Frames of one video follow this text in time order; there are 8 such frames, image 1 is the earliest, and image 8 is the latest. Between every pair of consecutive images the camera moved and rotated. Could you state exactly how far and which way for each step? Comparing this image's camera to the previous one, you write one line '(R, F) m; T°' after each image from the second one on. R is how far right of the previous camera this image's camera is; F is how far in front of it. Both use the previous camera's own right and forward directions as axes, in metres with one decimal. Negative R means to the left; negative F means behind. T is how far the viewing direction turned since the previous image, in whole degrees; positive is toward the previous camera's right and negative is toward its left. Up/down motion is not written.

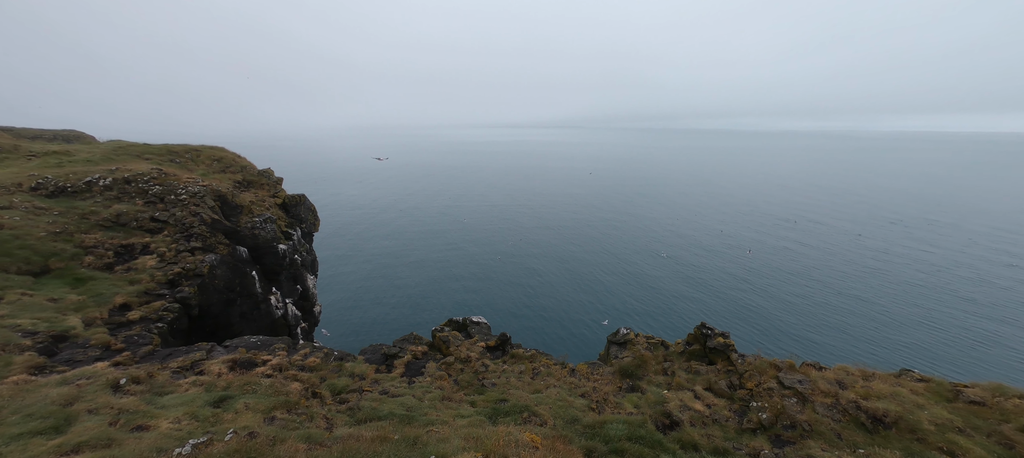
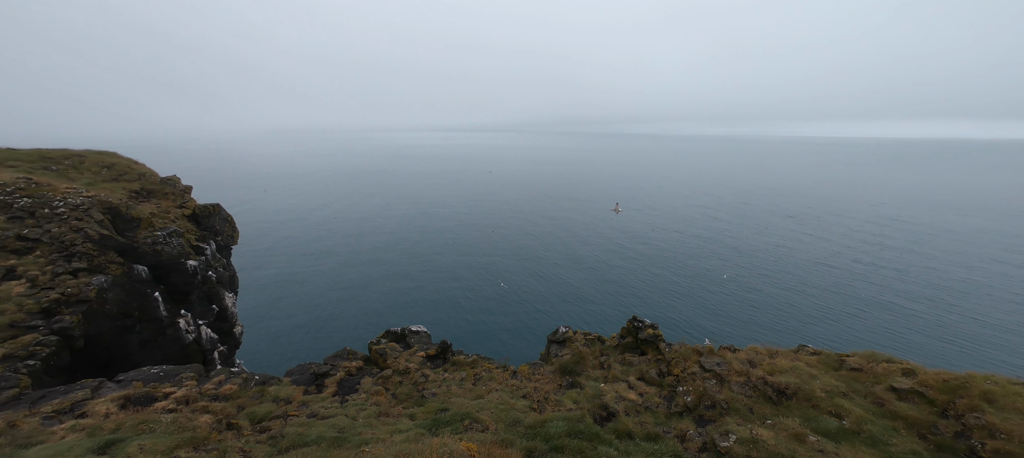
(+0.2, 0.0) m; +9°
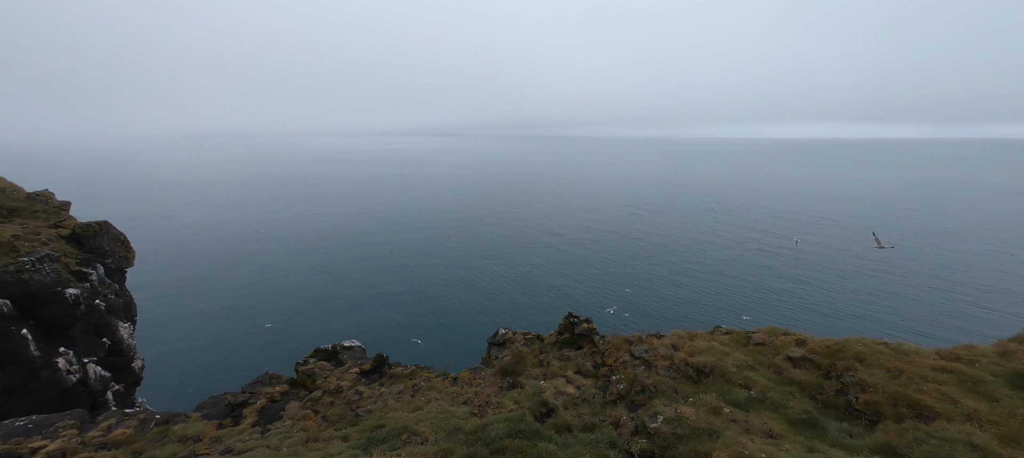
(+0.3, 0.0) m; +9°
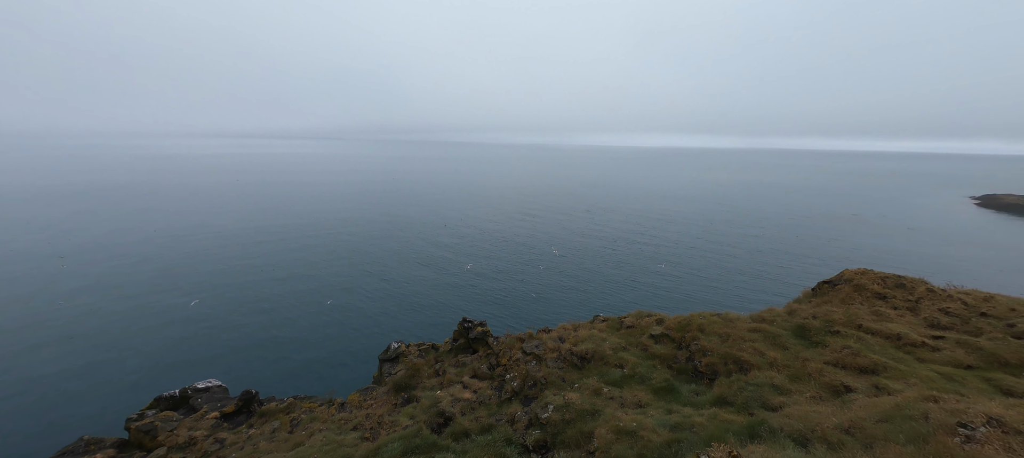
(+0.2, -0.2) m; +16°
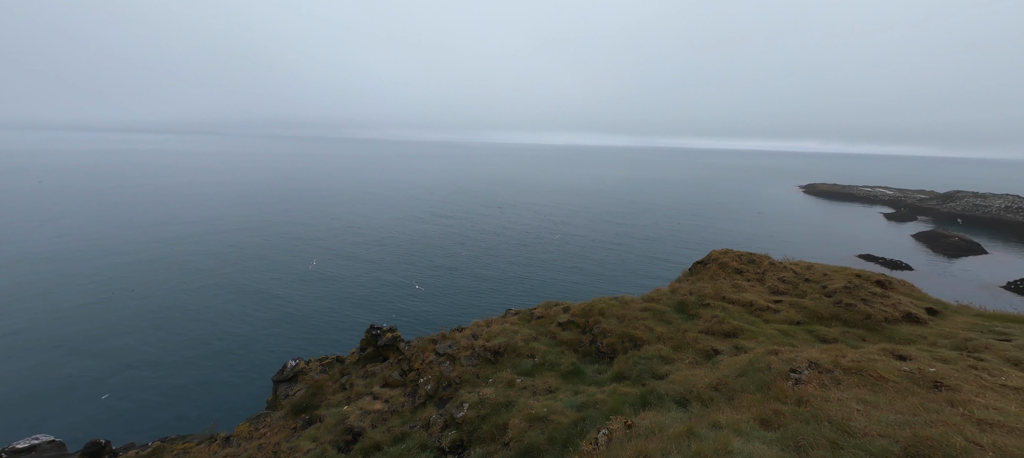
(+0.2, -0.1) m; +13°
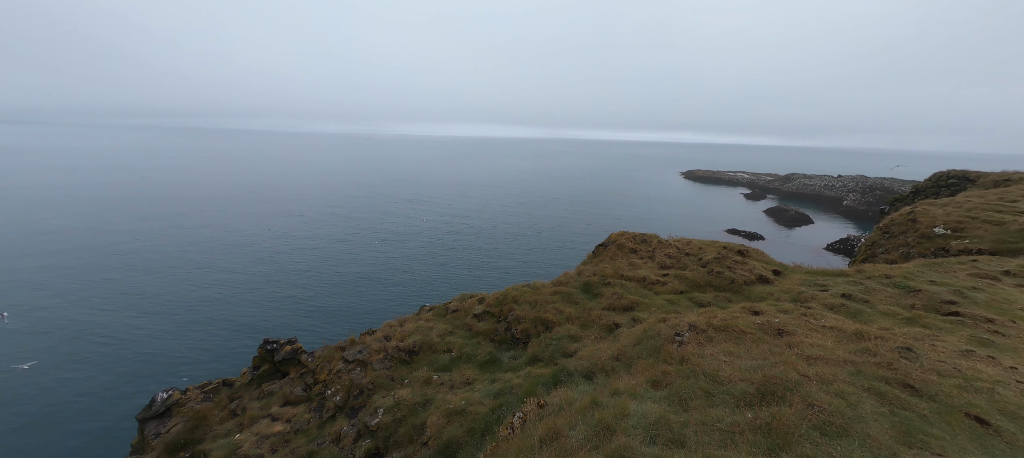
(+0.2, 0.0) m; +13°
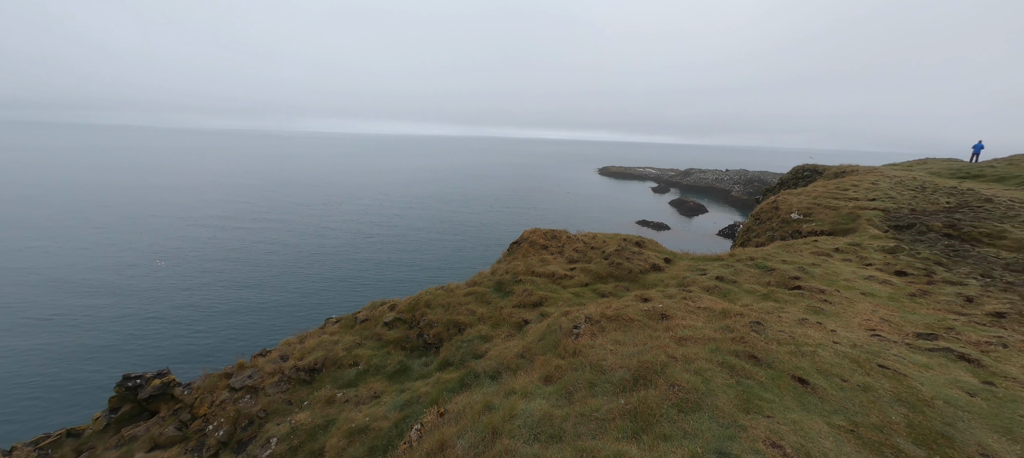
(+0.8, +0.1) m; +11°
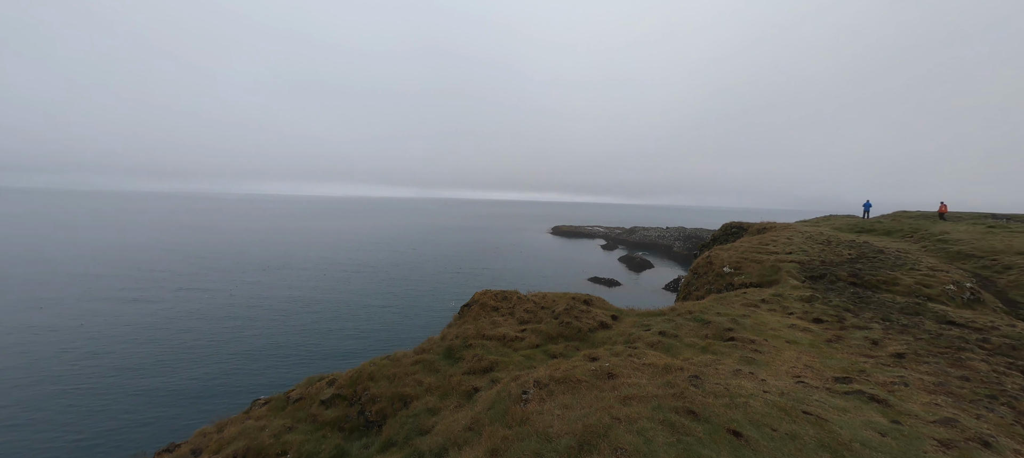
(+0.2, -0.2) m; +7°
